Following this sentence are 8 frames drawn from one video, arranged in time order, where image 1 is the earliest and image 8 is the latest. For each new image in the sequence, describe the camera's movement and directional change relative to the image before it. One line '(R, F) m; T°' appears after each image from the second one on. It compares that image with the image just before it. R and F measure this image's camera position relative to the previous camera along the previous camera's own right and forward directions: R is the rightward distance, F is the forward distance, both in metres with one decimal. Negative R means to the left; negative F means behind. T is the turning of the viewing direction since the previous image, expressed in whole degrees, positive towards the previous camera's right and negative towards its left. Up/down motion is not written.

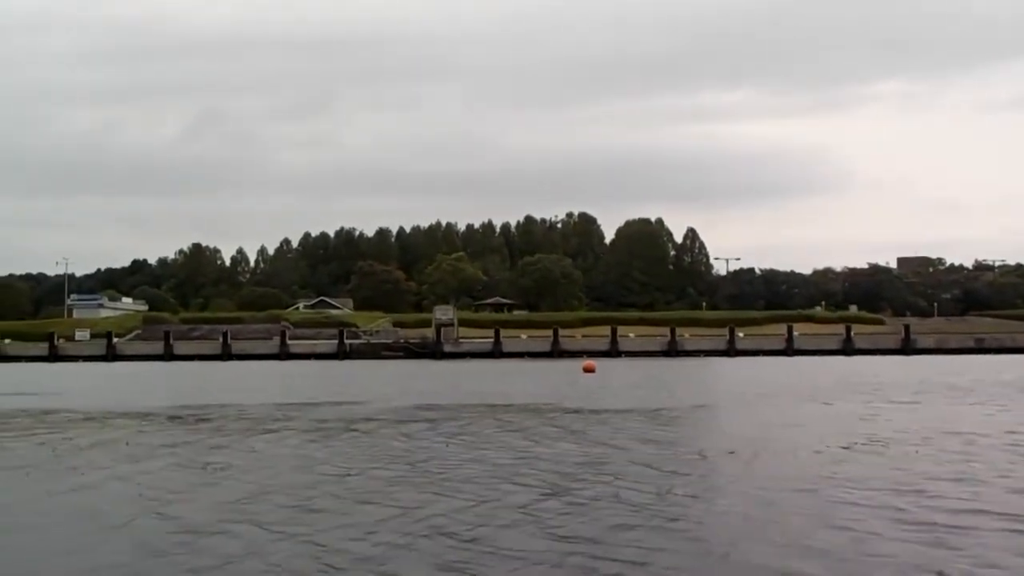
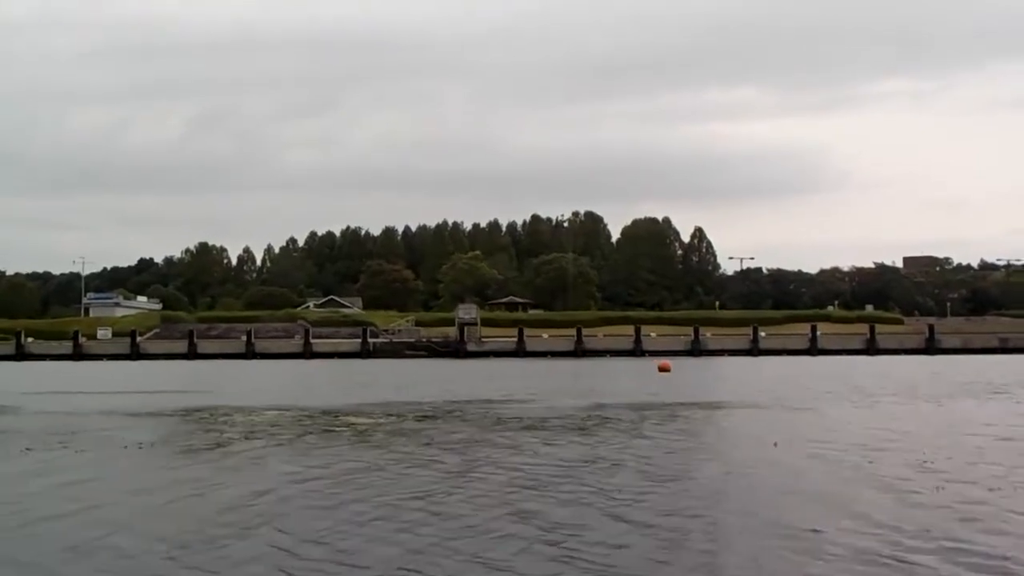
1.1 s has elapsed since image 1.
(-2.6, +0.3) m; 0°
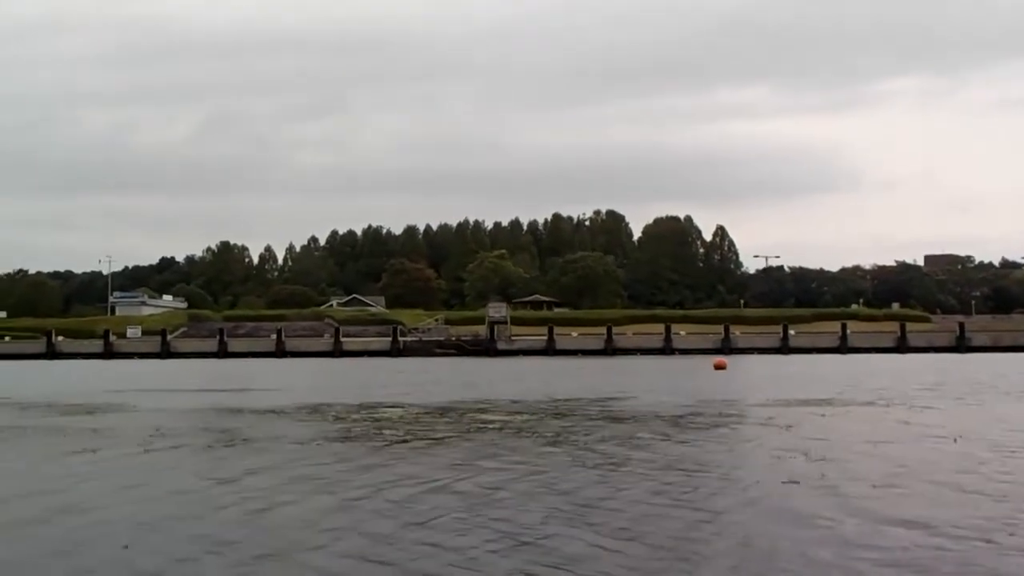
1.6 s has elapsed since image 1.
(-1.3, +0.1) m; -1°
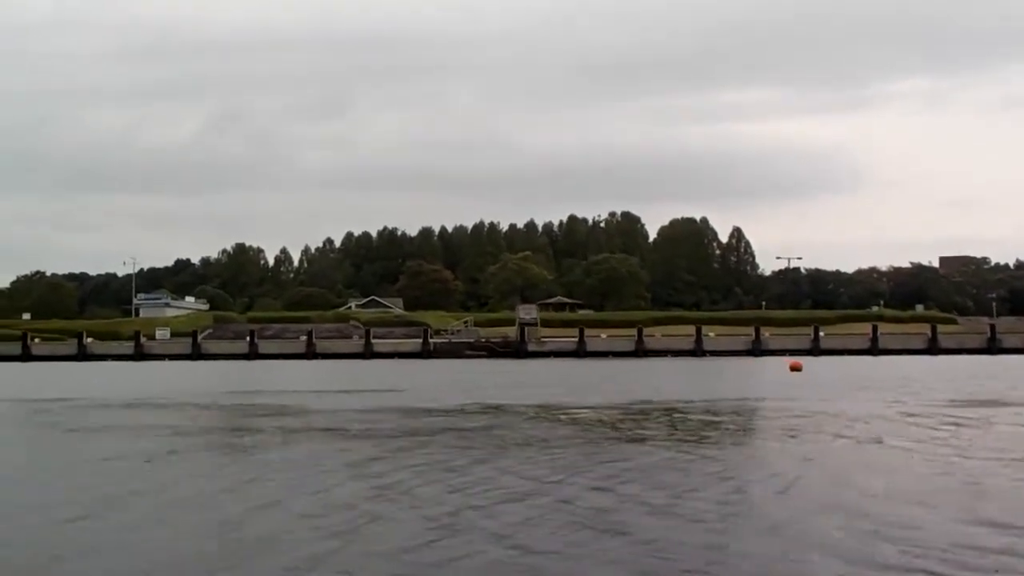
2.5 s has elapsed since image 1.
(-2.3, +0.3) m; 0°
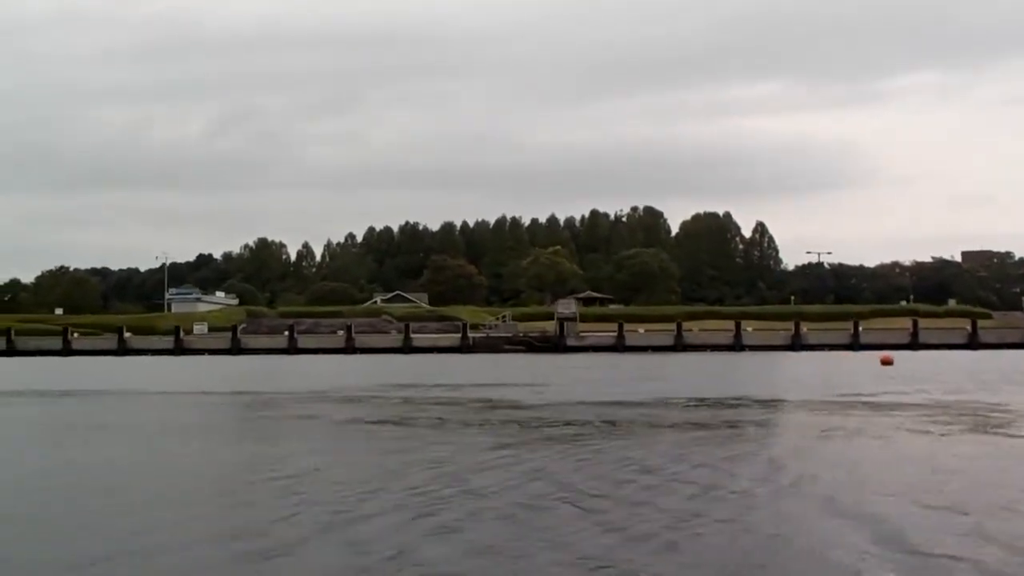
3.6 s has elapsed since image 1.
(-2.6, +0.3) m; 0°
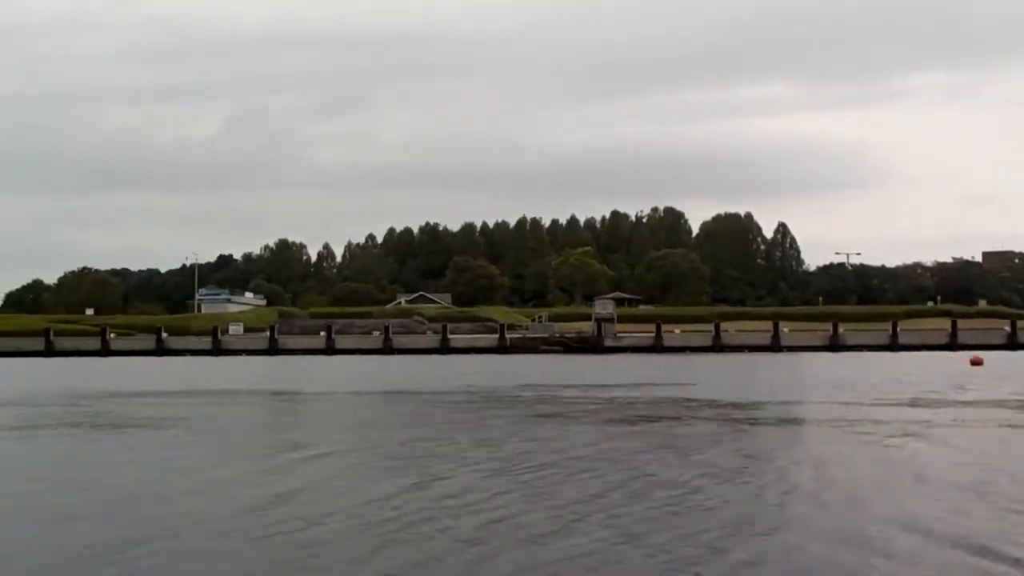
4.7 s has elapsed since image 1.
(-2.5, +0.3) m; 0°
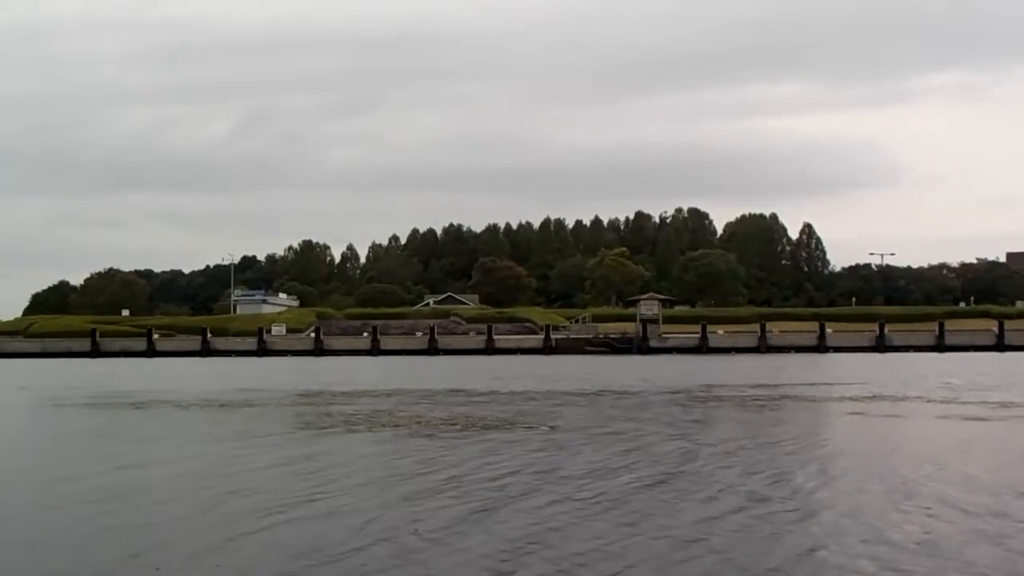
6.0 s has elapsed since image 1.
(-3.1, +0.3) m; 0°
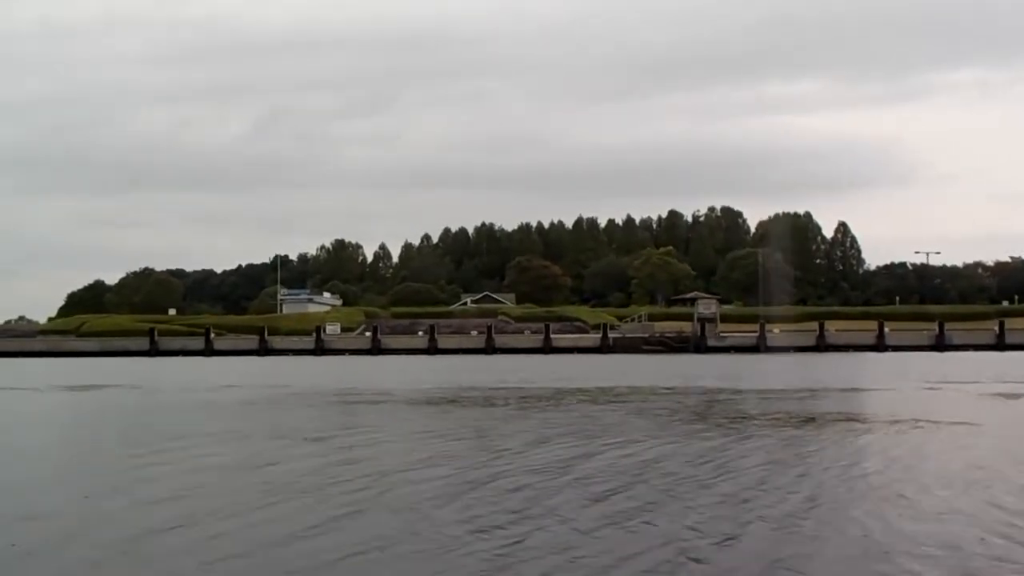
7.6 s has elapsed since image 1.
(-3.6, +0.3) m; -1°
